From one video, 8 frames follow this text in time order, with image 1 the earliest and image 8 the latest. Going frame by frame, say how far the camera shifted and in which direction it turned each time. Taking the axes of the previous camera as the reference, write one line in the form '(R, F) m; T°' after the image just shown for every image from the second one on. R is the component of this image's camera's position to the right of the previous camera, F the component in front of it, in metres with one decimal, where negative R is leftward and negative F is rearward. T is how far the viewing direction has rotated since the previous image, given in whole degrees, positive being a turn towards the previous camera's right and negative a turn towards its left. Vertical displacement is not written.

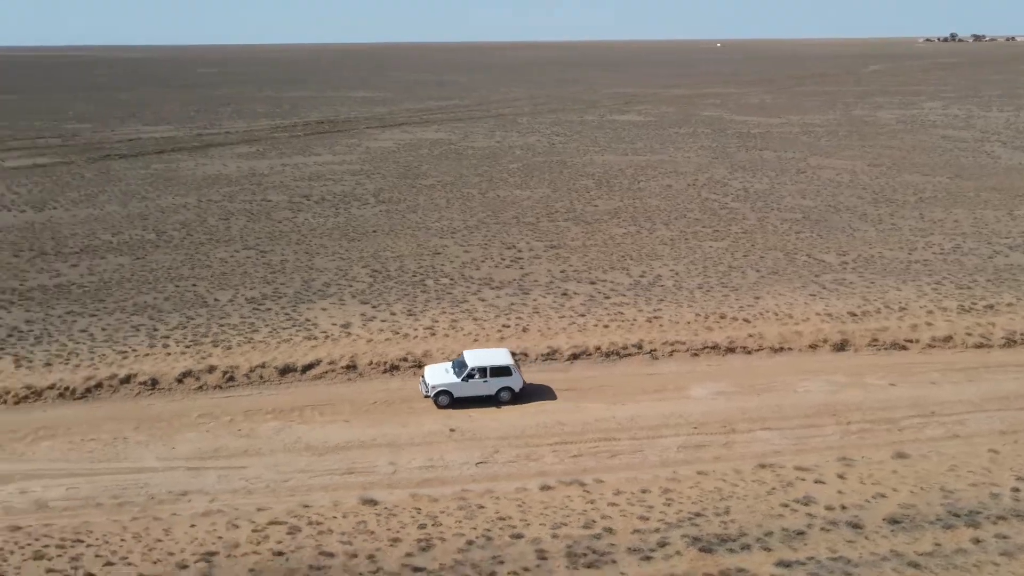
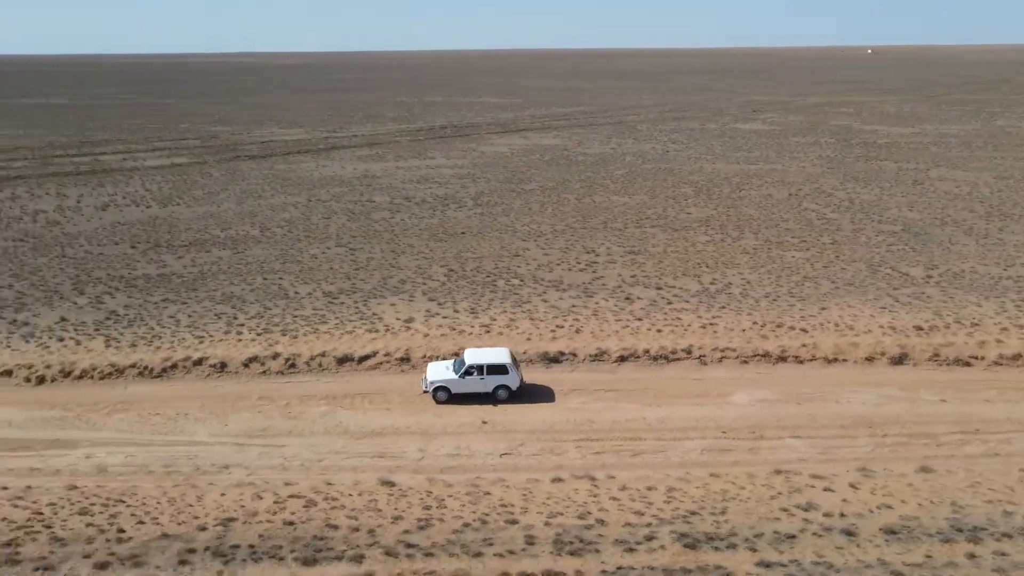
(+1.8, -0.6) m; -8°
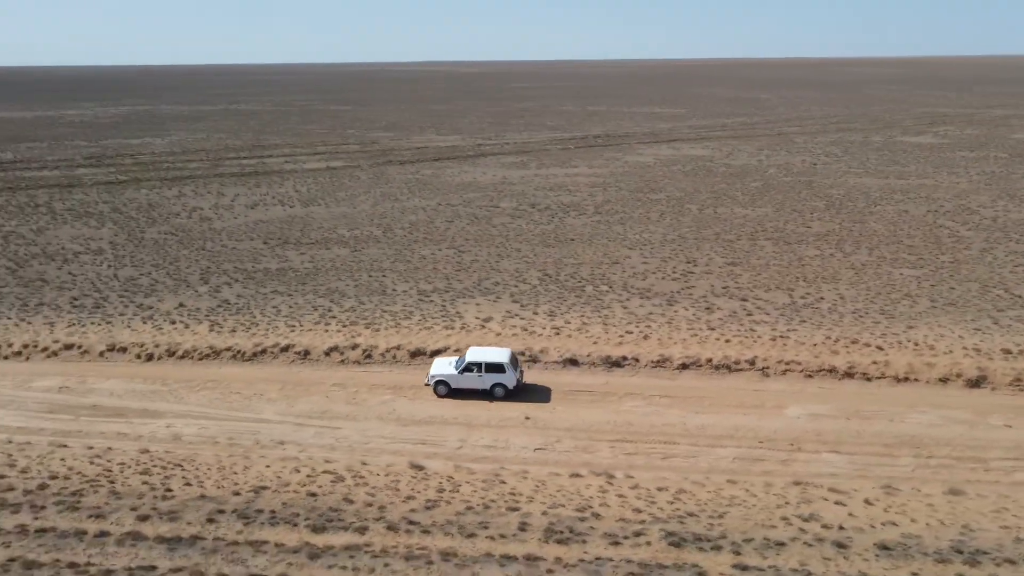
(+2.3, -0.6) m; -10°
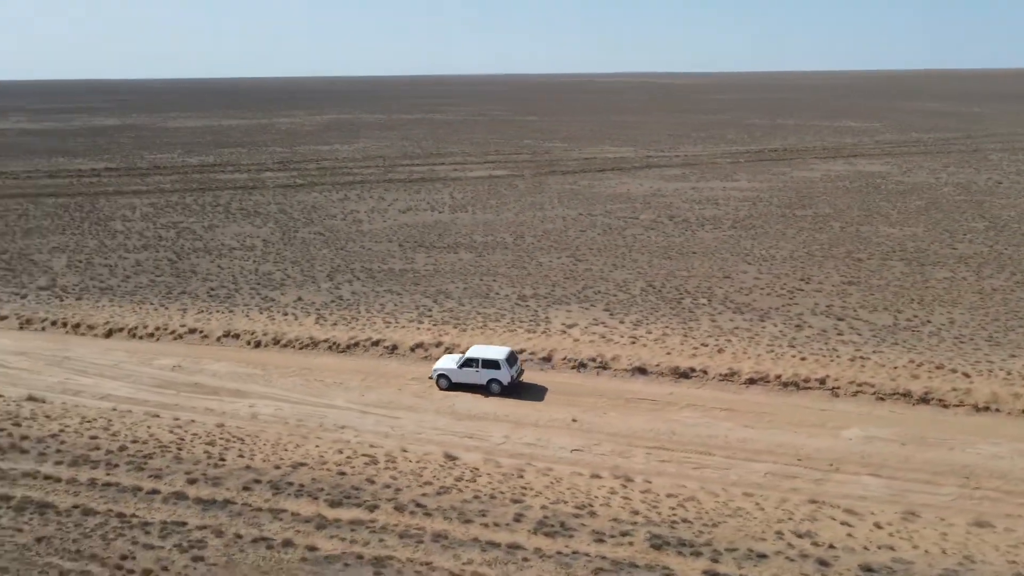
(+2.8, -0.6) m; -11°
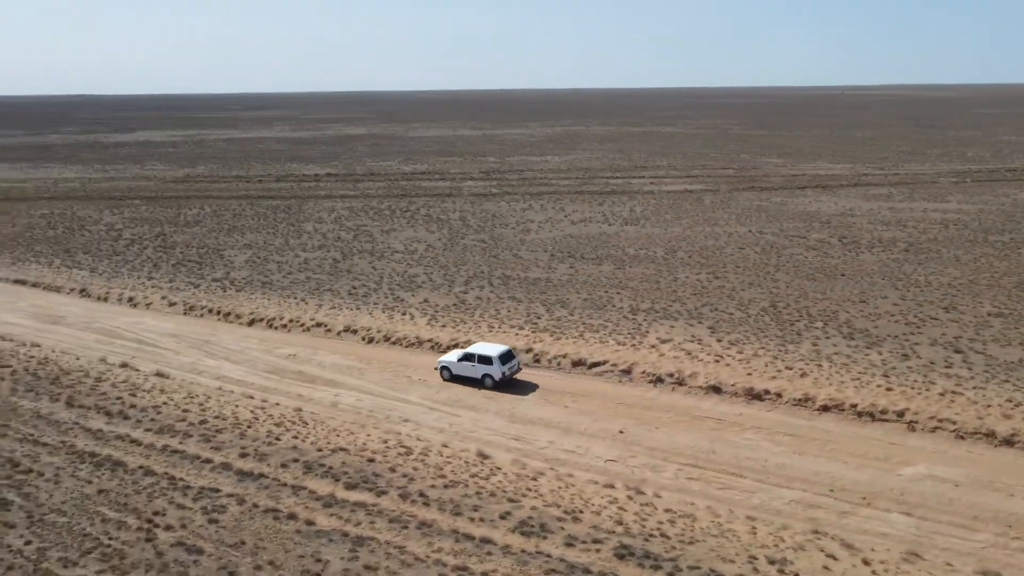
(+3.7, -0.3) m; -14°
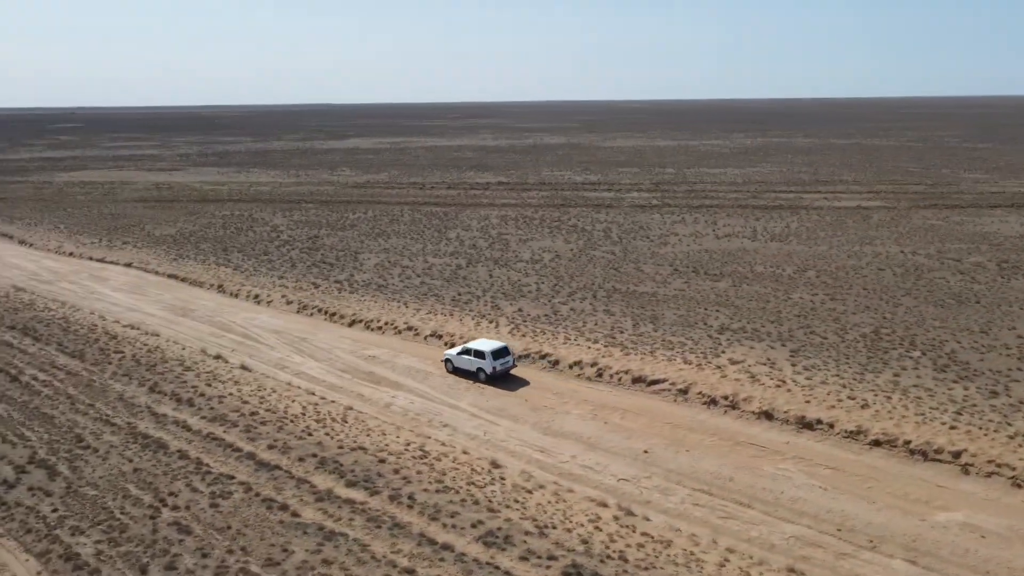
(+3.5, +0.2) m; -12°
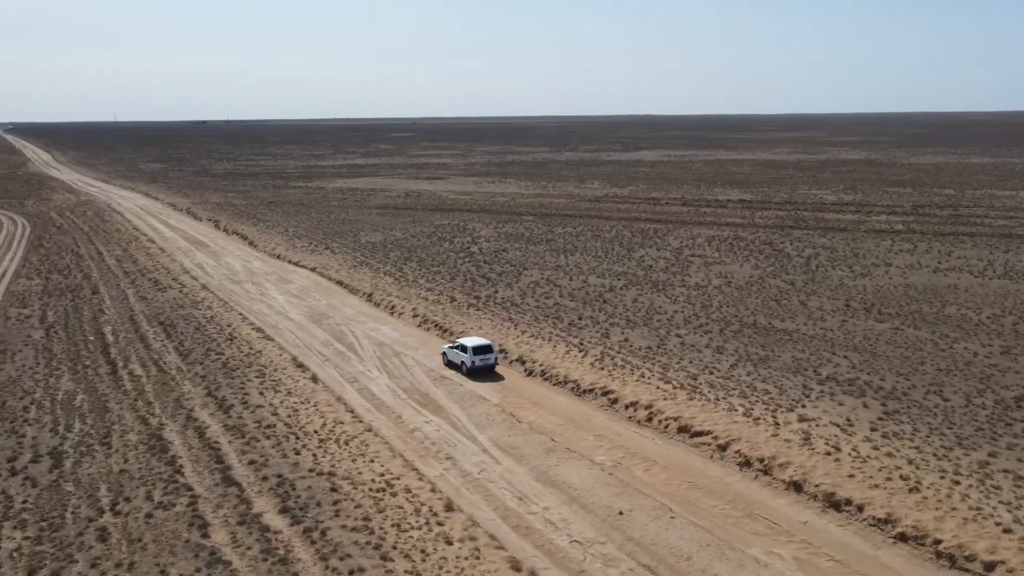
(+5.9, +2.2) m; -18°
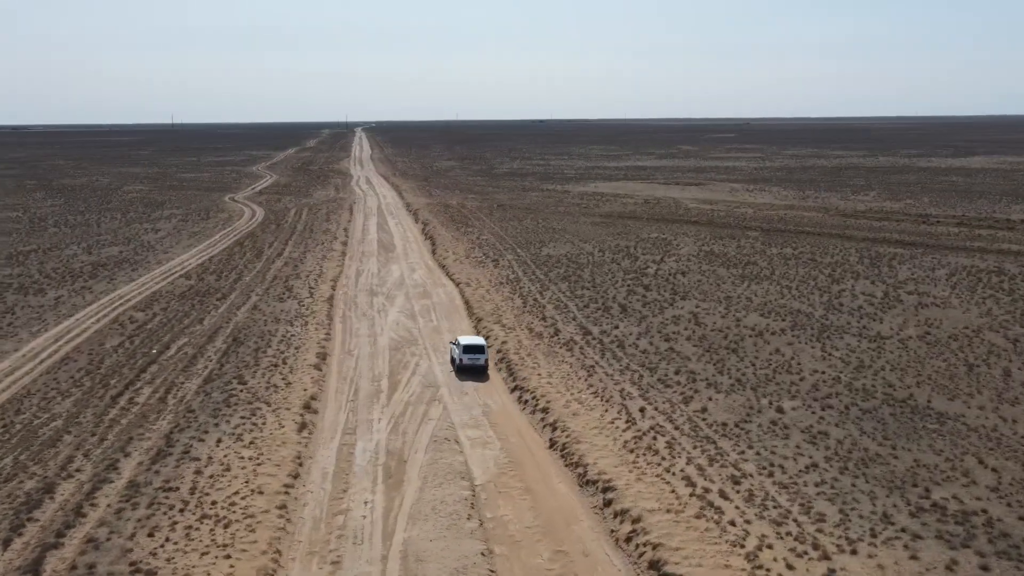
(+6.3, +6.3) m; -19°
